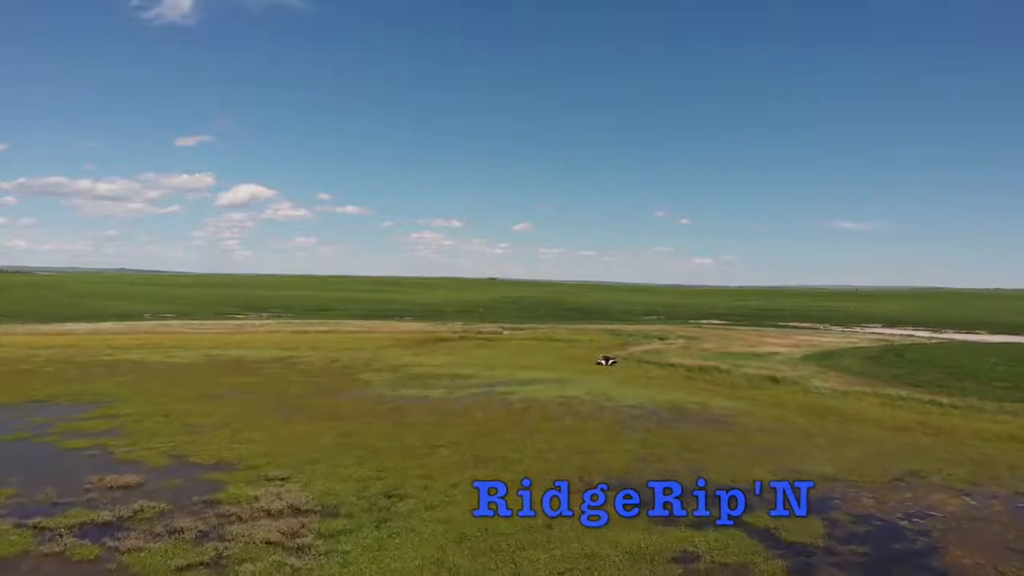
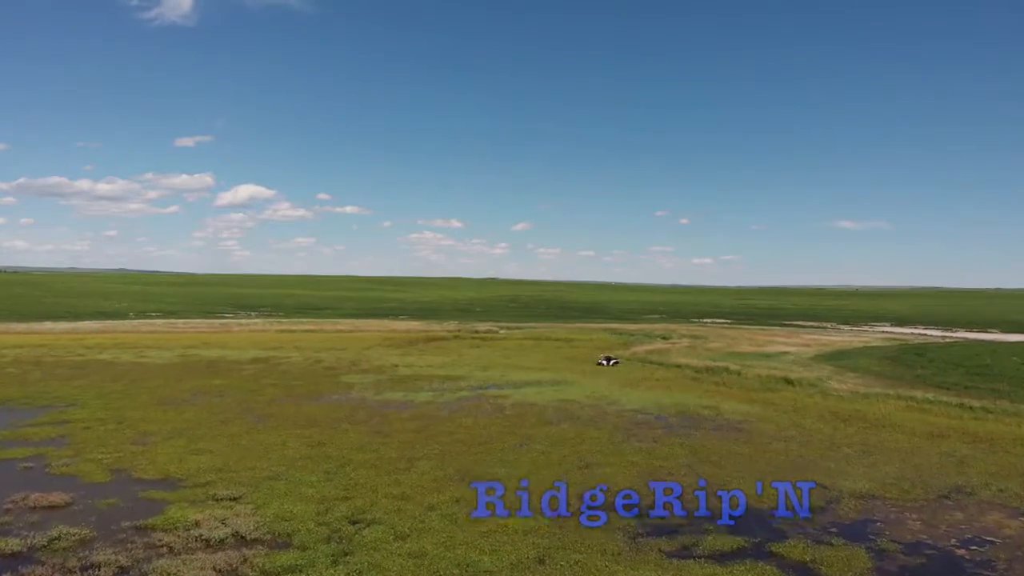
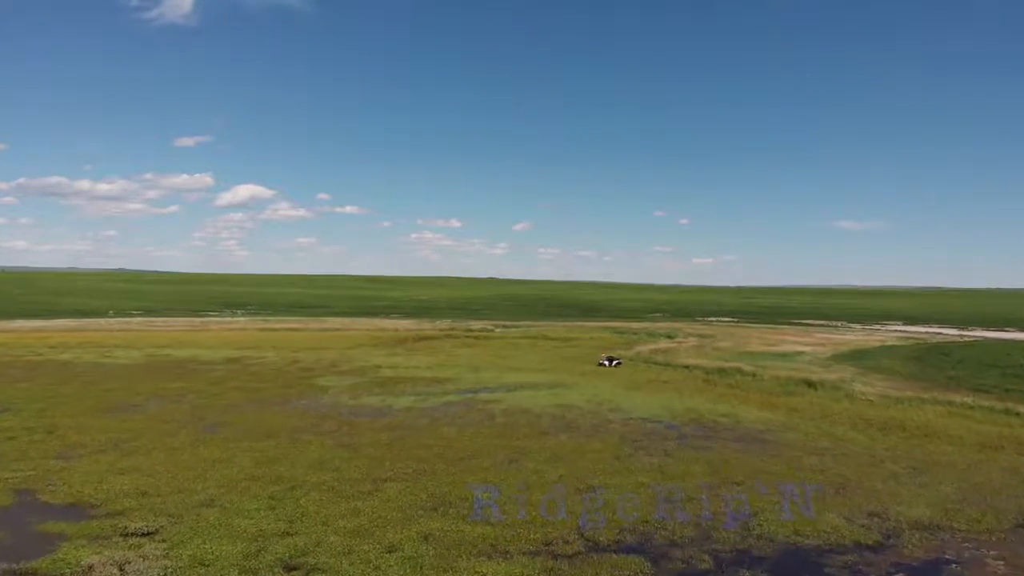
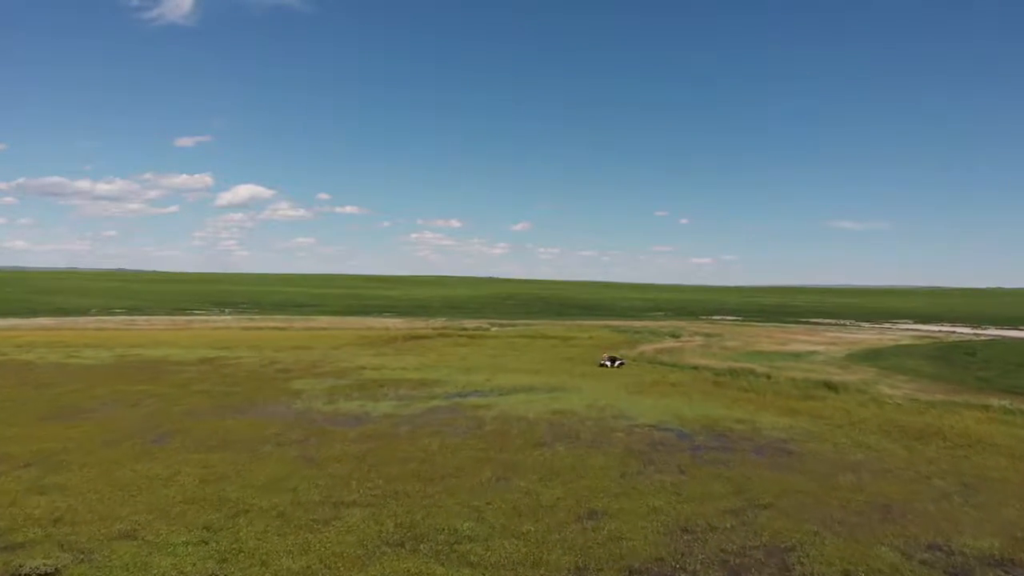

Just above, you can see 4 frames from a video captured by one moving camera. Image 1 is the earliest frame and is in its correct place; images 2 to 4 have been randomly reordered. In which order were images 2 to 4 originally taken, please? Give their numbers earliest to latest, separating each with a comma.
2, 3, 4
